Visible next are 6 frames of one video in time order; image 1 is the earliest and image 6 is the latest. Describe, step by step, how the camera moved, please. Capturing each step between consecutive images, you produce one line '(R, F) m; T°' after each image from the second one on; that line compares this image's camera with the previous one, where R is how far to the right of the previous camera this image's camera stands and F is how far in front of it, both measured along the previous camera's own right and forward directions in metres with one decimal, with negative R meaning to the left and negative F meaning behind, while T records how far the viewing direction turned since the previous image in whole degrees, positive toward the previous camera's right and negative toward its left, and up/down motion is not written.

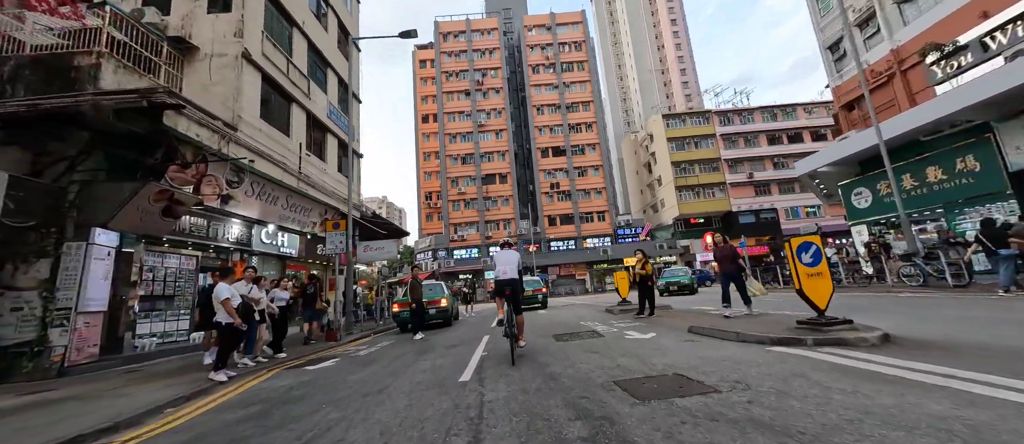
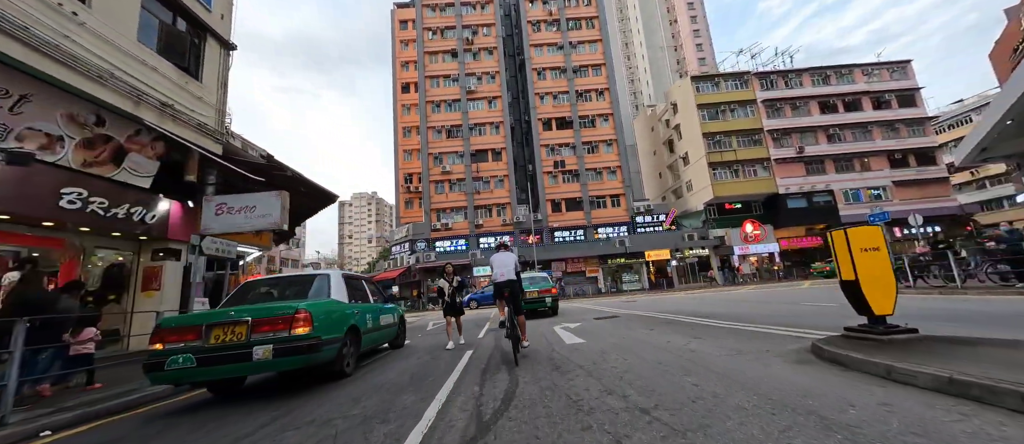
(+0.1, +7.8) m; +1°
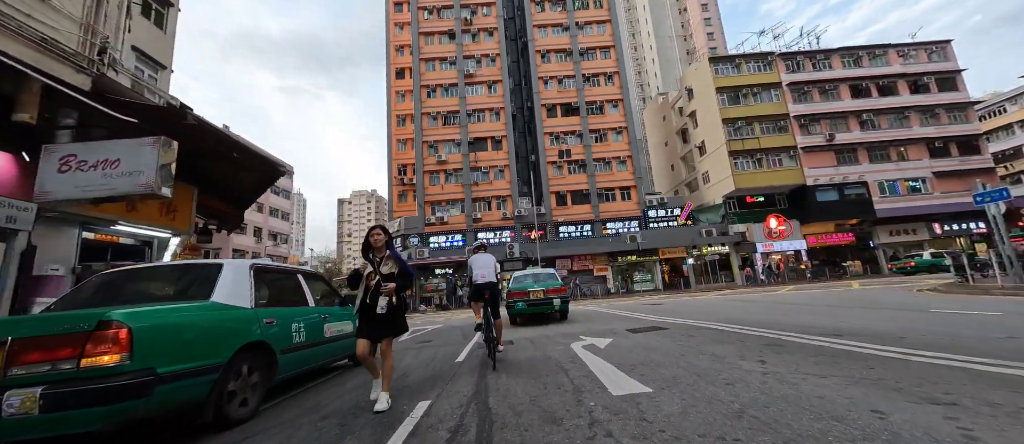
(+0.1, +2.9) m; 0°
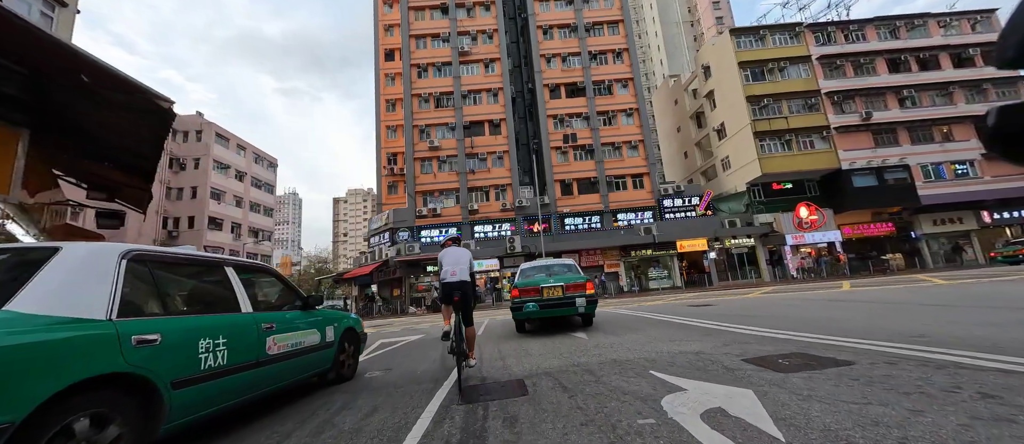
(-0.1, +3.2) m; 0°
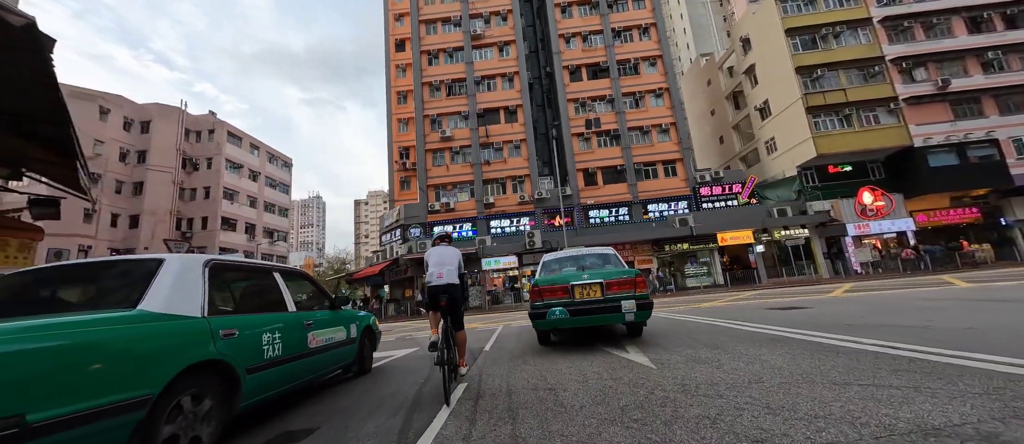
(0.0, +2.3) m; -3°
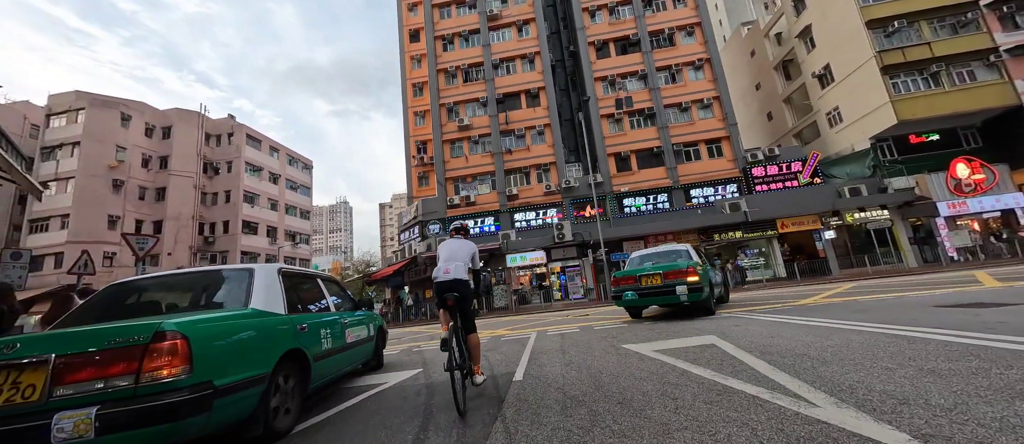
(-0.2, +2.3) m; -4°
